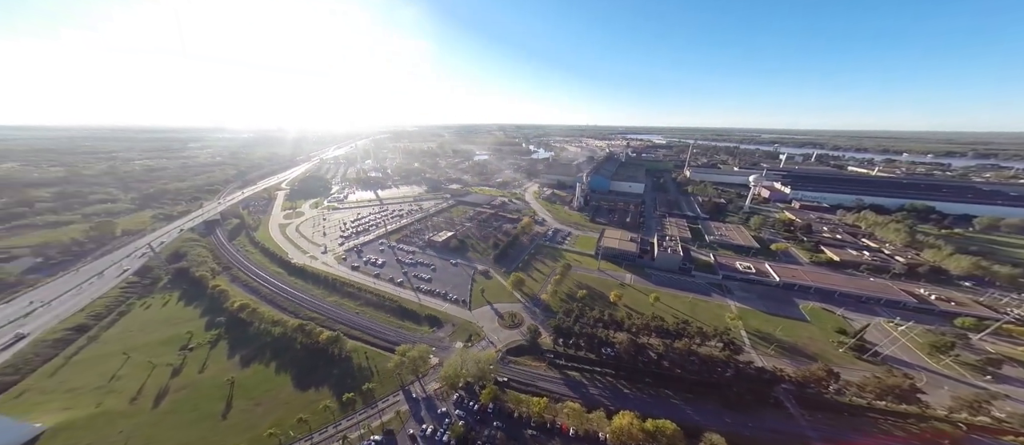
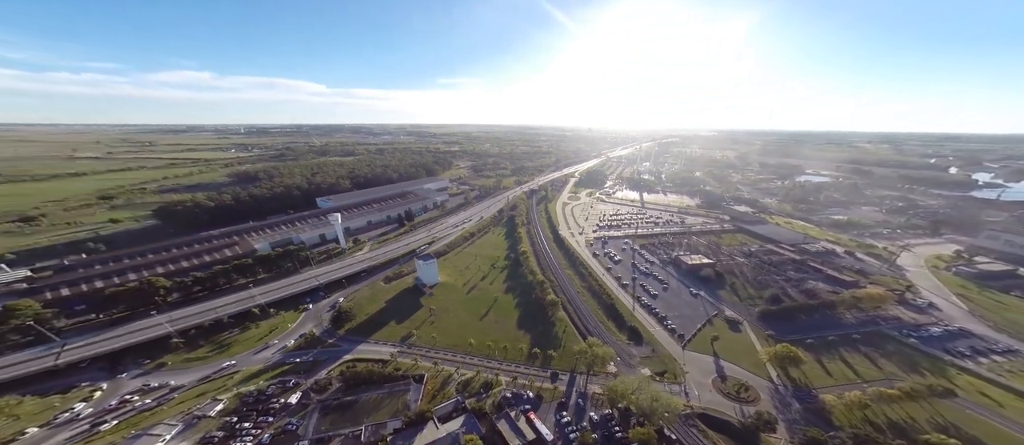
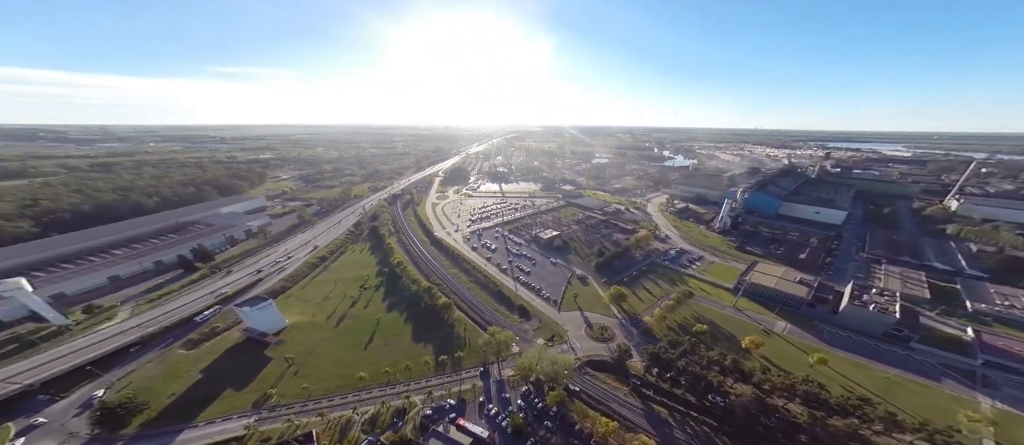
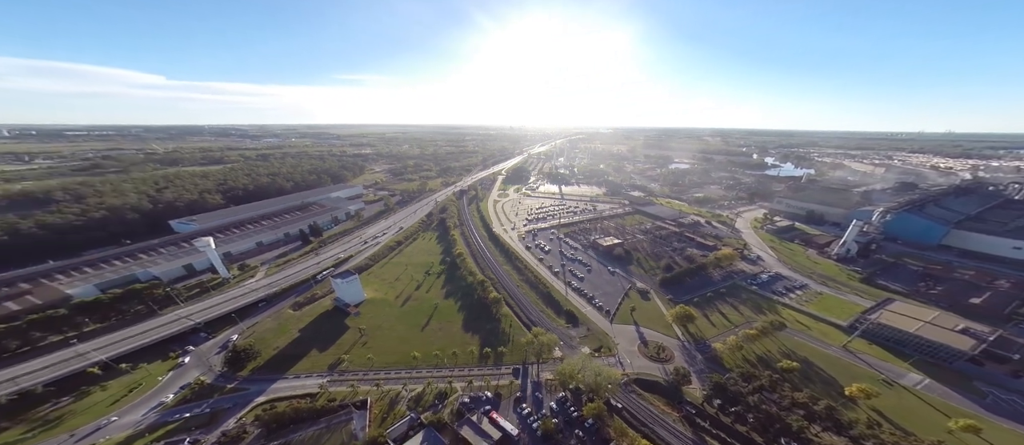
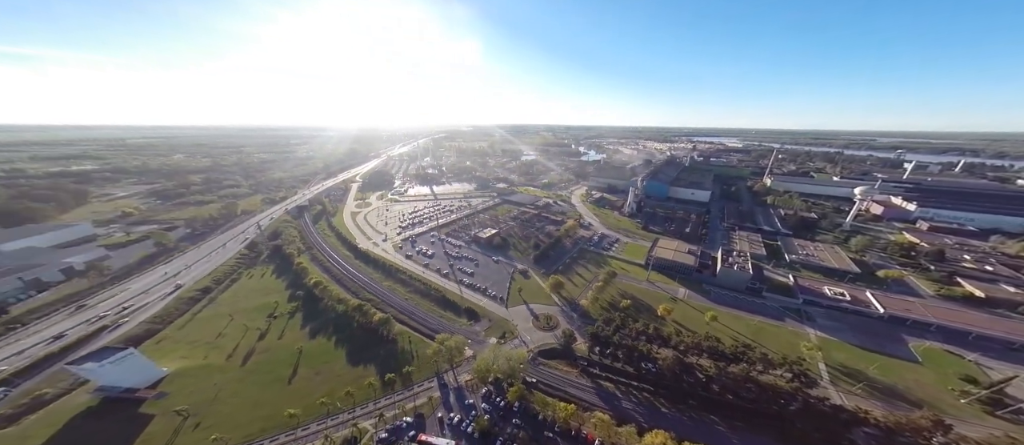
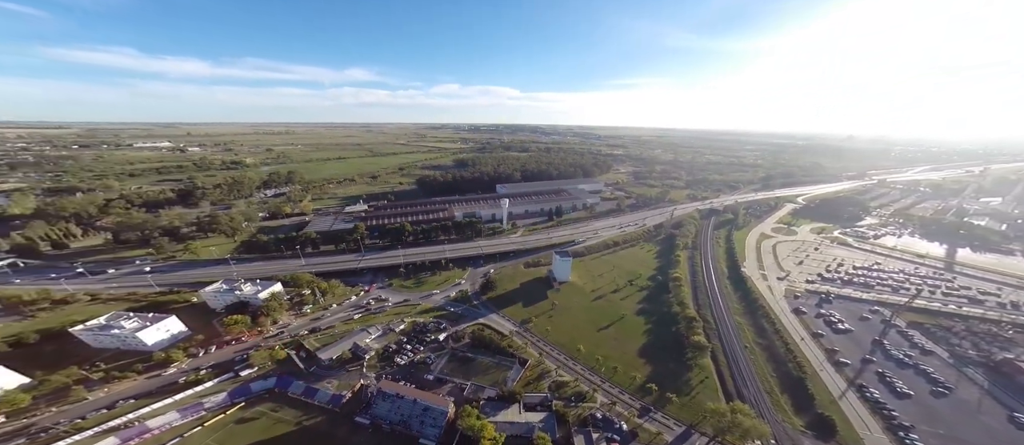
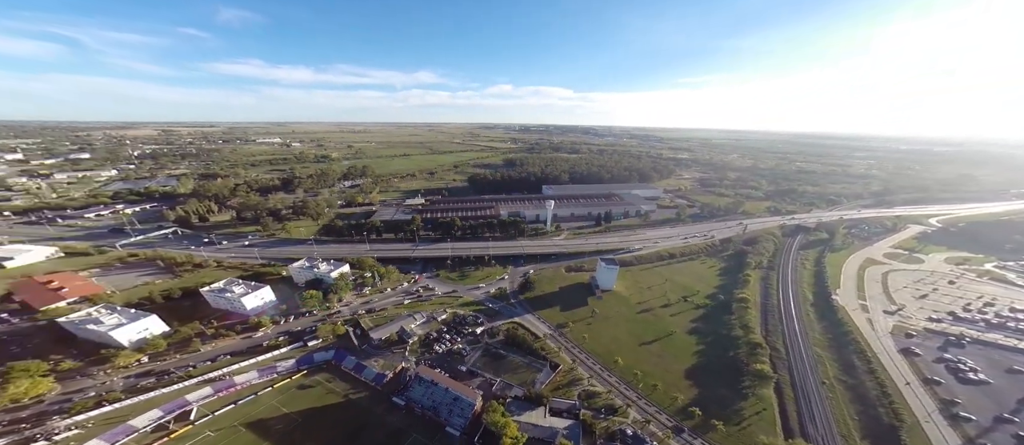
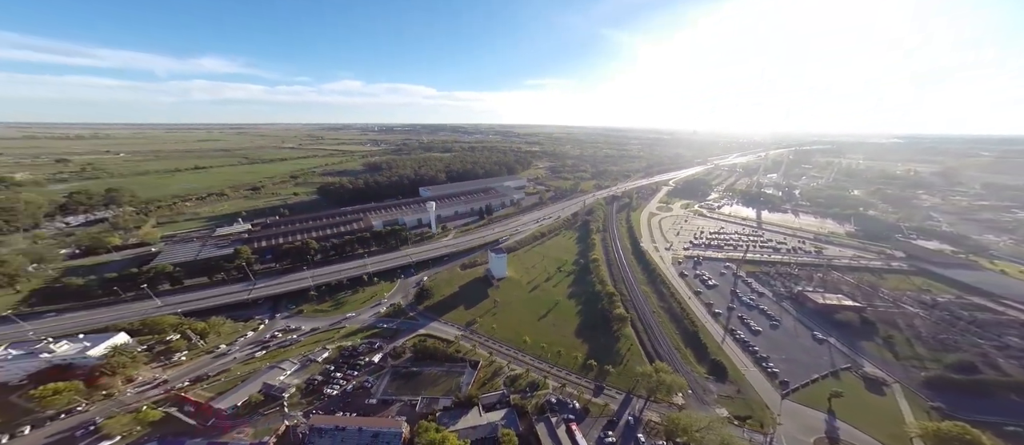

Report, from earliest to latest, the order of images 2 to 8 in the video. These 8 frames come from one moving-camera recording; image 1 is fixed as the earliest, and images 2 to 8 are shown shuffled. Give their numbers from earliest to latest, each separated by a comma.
5, 3, 4, 2, 8, 6, 7
